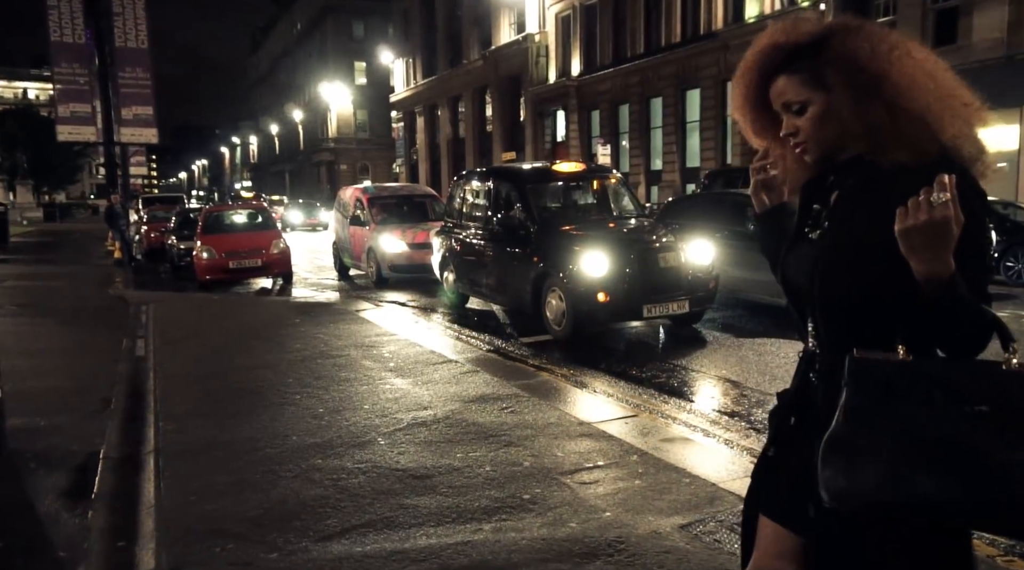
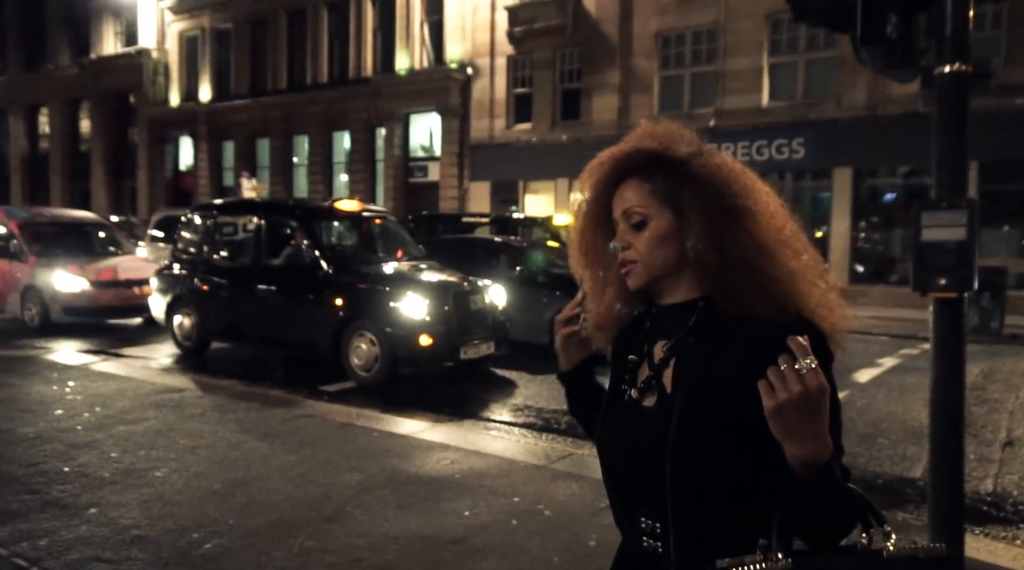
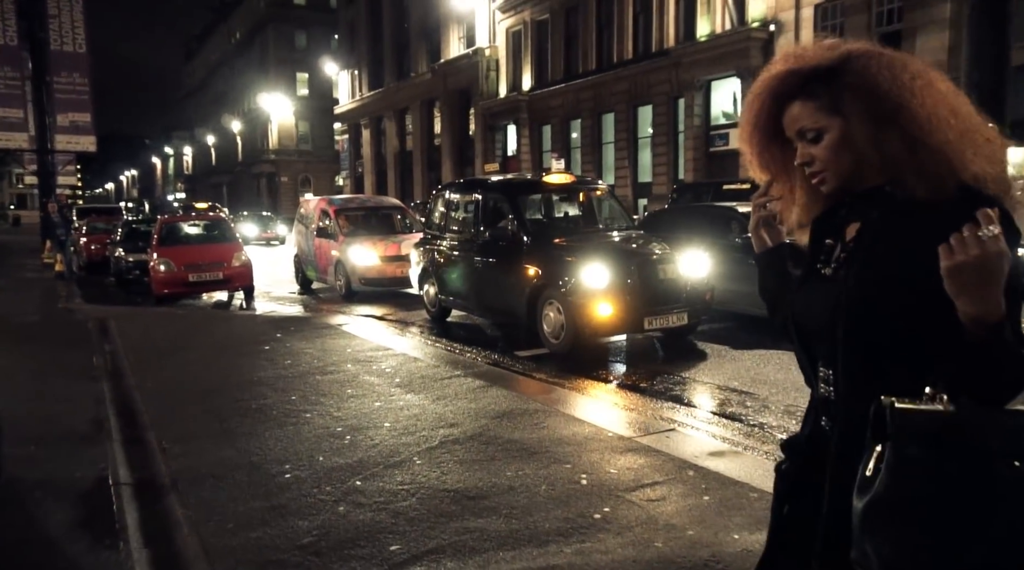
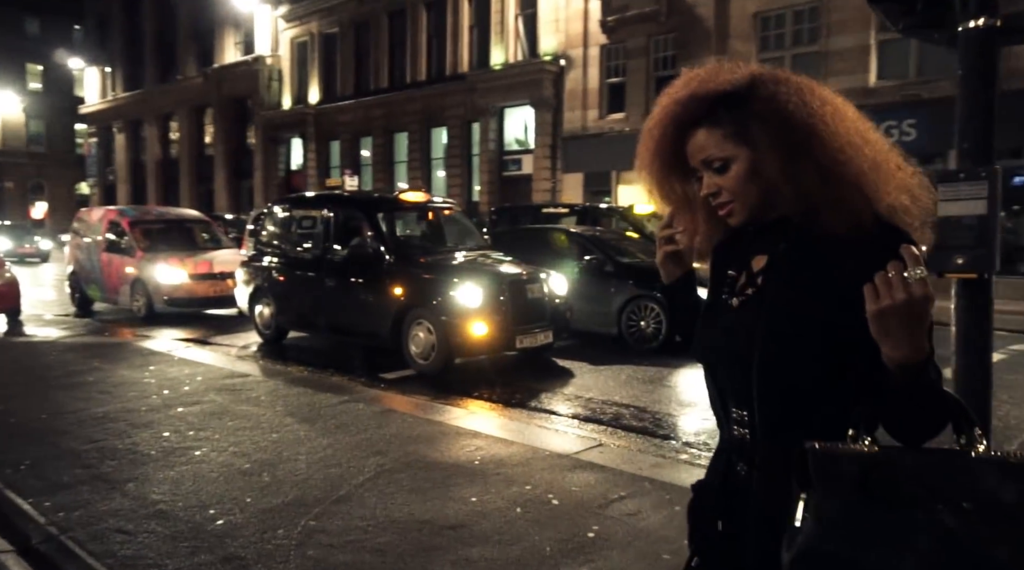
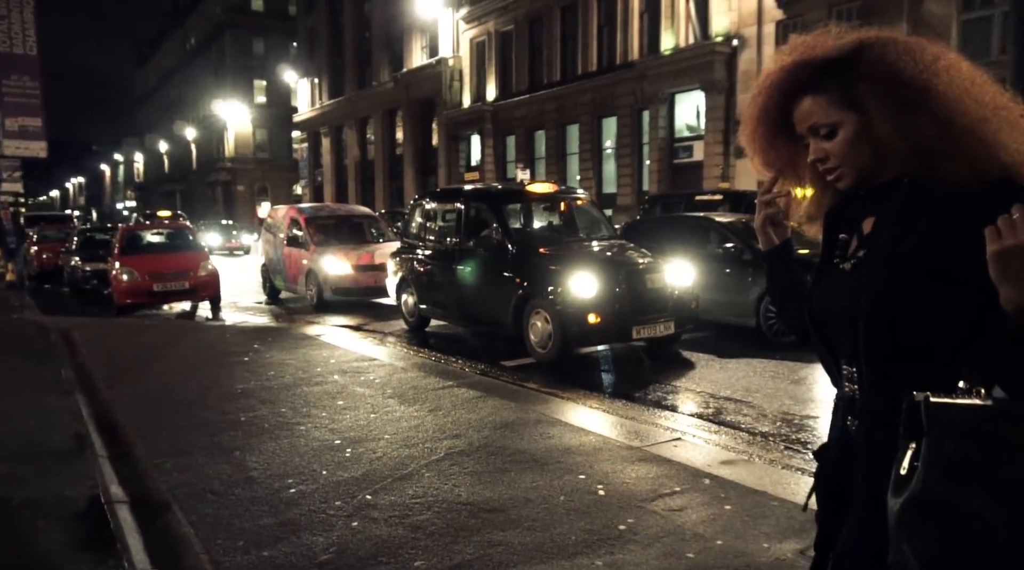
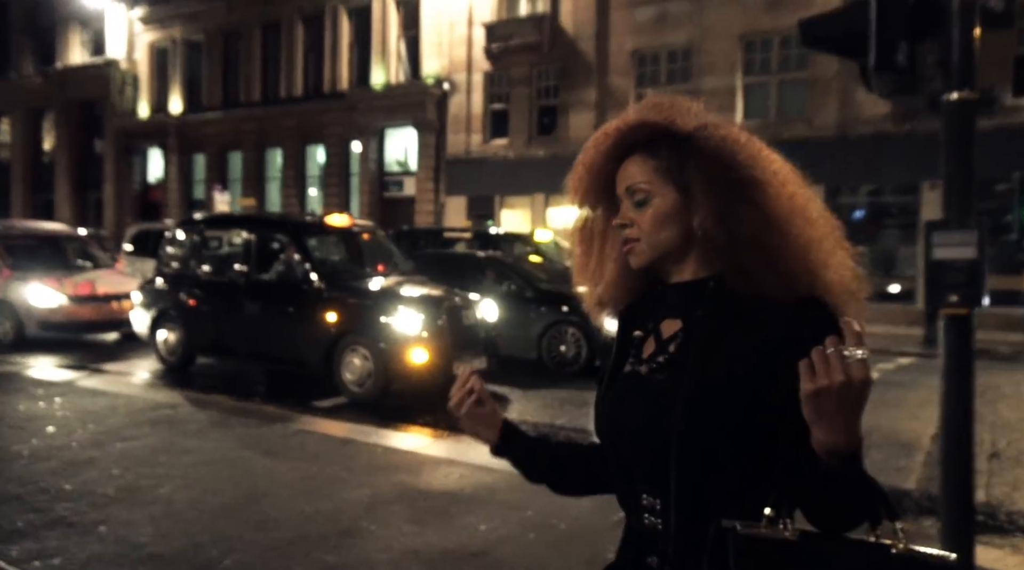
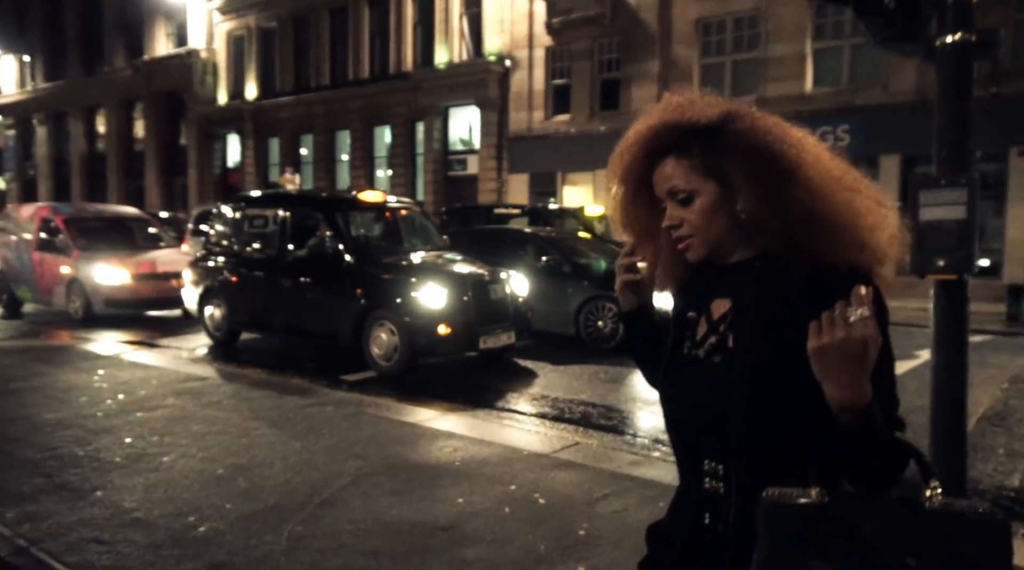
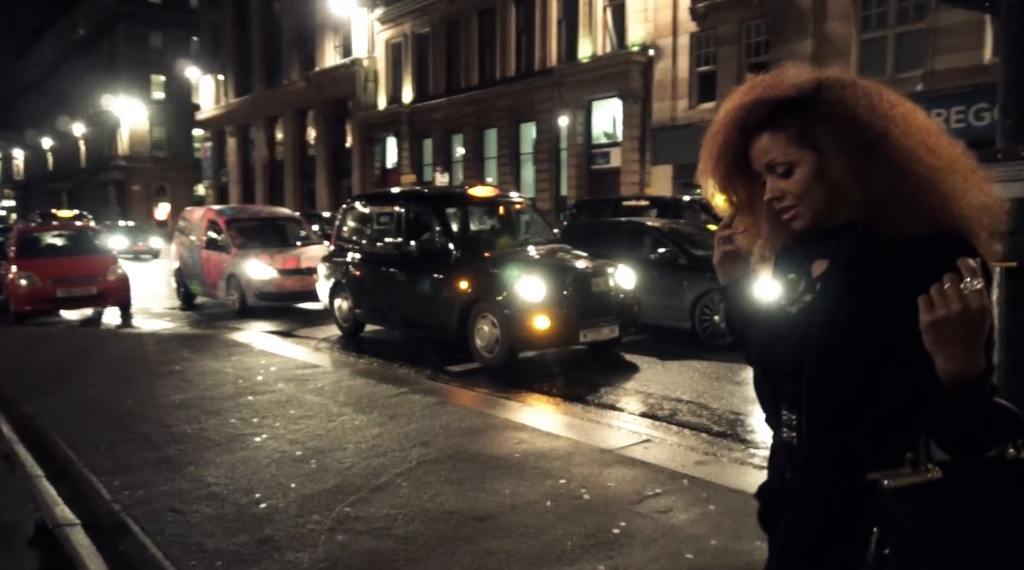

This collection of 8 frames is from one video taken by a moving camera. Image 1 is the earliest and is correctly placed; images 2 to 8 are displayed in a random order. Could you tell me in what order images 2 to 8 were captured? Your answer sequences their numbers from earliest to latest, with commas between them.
3, 5, 8, 4, 7, 2, 6
